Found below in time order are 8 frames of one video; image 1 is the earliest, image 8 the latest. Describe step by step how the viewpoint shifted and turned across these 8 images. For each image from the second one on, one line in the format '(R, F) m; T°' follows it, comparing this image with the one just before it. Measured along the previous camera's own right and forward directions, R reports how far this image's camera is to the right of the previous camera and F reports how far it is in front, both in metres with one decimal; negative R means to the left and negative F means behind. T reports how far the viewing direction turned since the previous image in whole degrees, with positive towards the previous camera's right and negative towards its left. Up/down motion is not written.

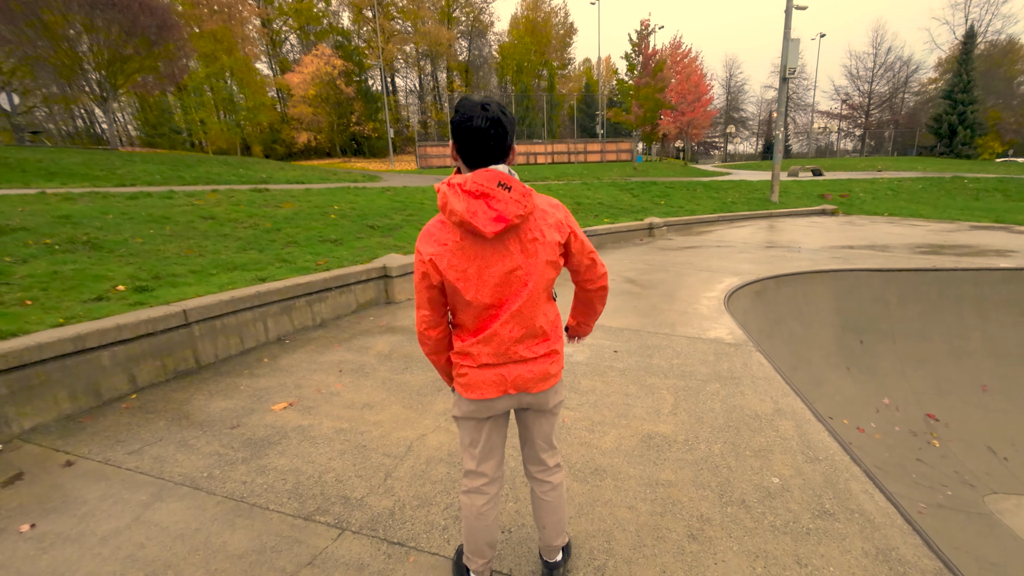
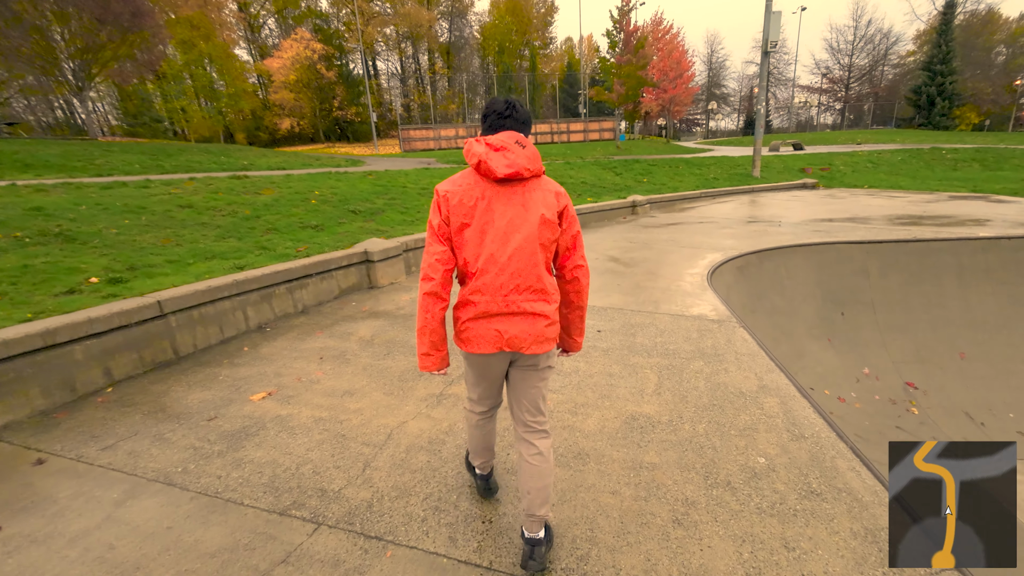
(+0.1, +0.1) m; +1°
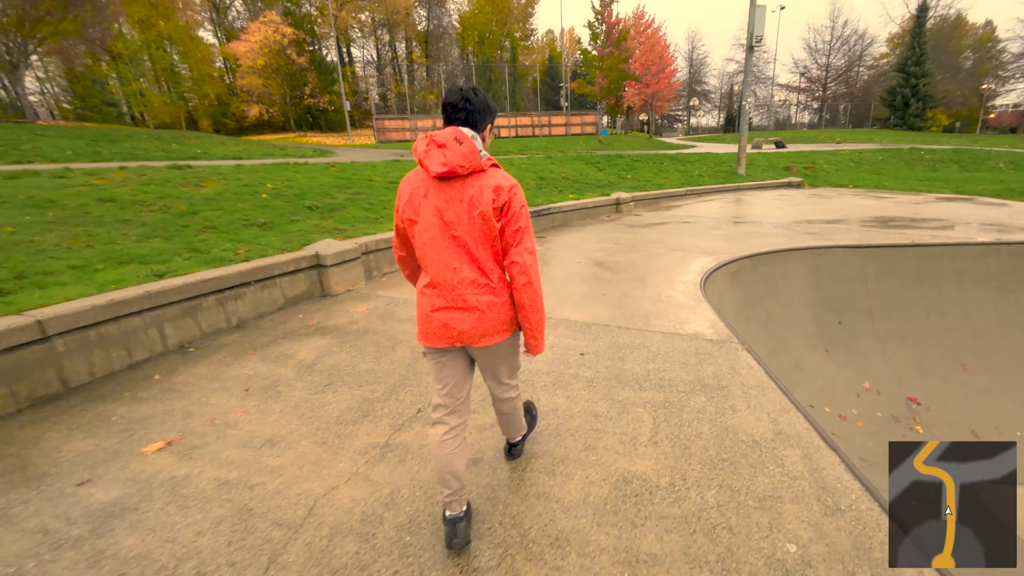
(+0.1, +0.6) m; +2°
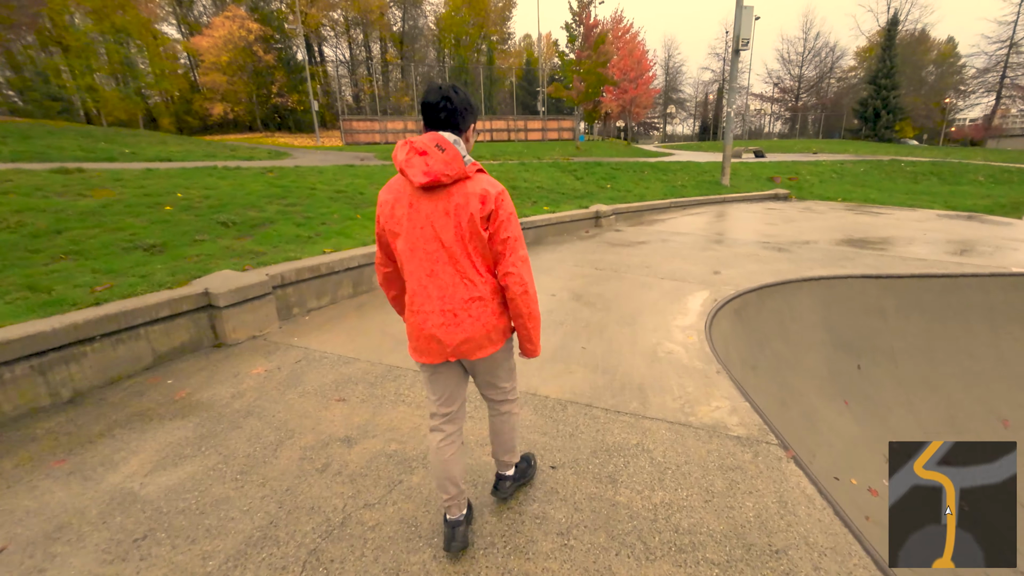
(+0.2, +1.2) m; +3°
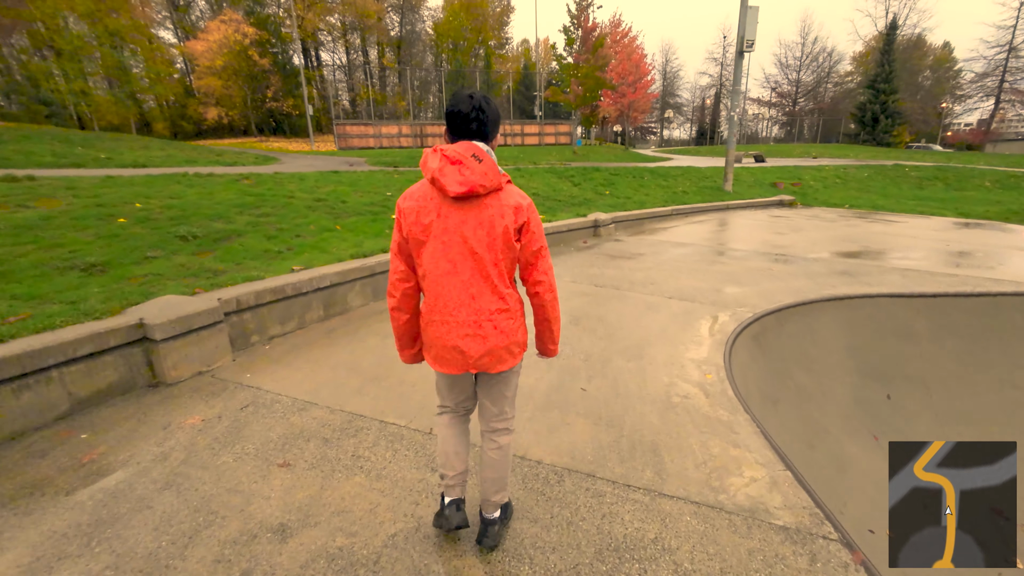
(+0.1, +0.6) m; 0°
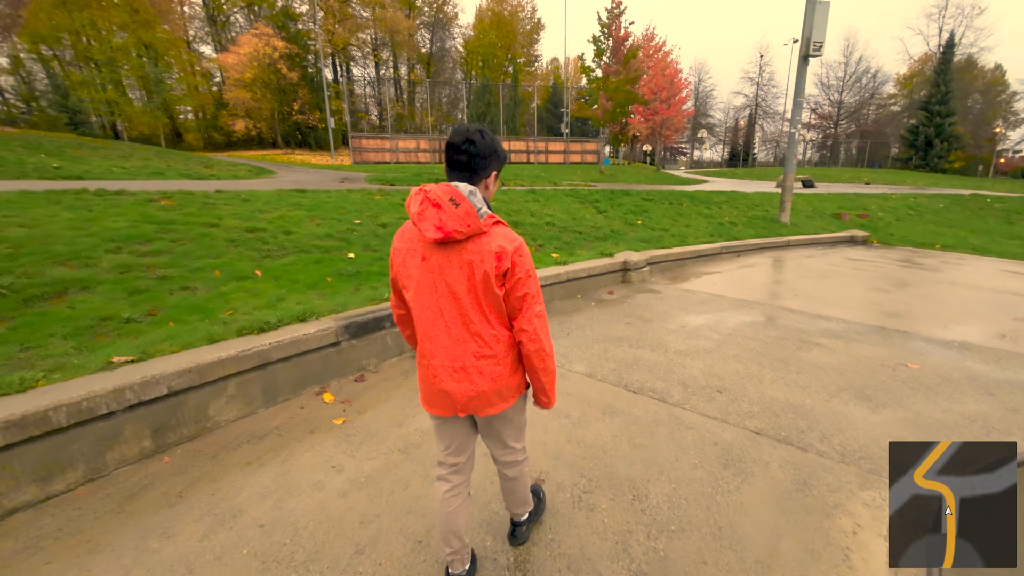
(+0.3, +2.1) m; -3°
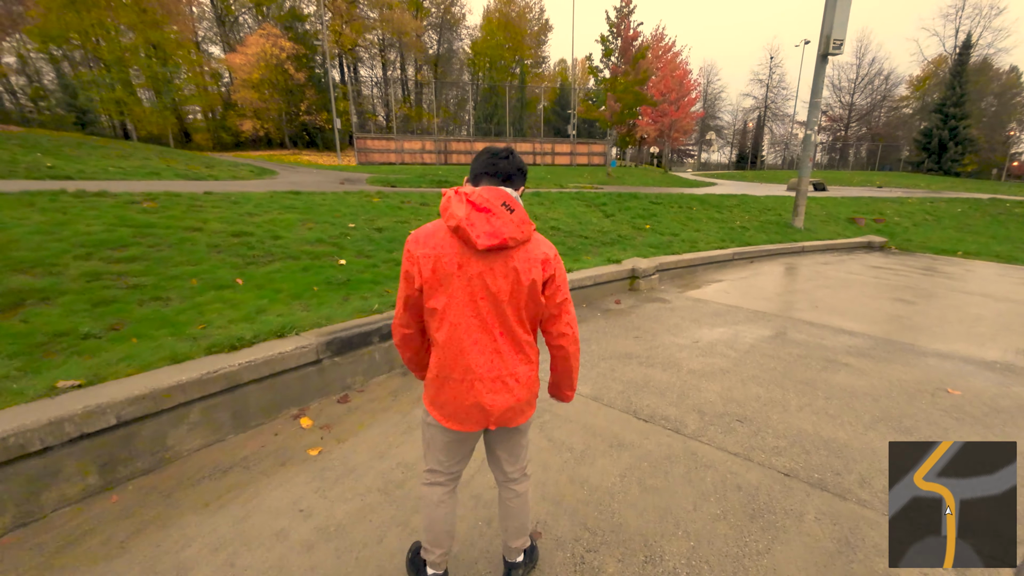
(+0.1, +0.4) m; -1°
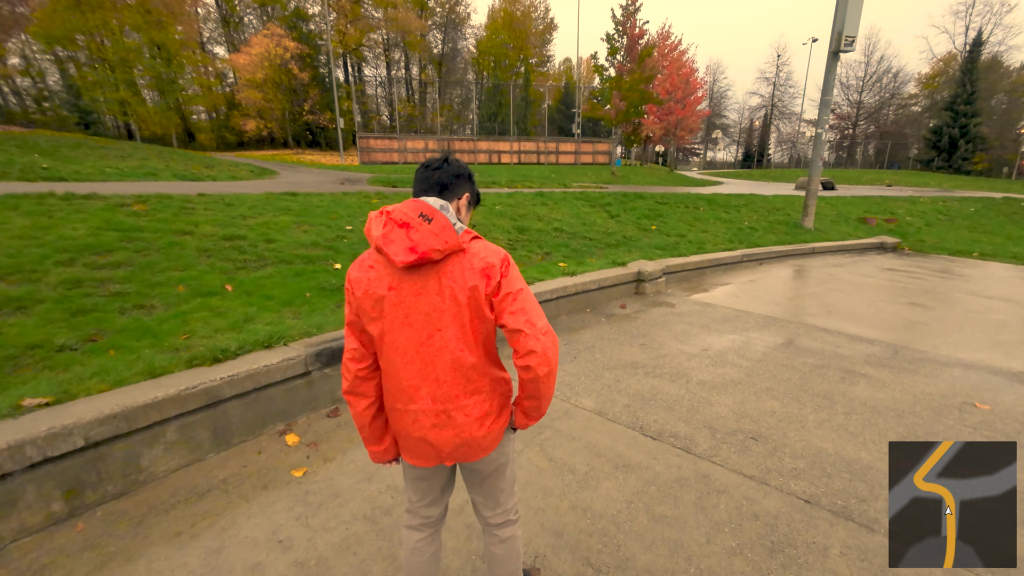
(0.0, +0.2) m; -1°
